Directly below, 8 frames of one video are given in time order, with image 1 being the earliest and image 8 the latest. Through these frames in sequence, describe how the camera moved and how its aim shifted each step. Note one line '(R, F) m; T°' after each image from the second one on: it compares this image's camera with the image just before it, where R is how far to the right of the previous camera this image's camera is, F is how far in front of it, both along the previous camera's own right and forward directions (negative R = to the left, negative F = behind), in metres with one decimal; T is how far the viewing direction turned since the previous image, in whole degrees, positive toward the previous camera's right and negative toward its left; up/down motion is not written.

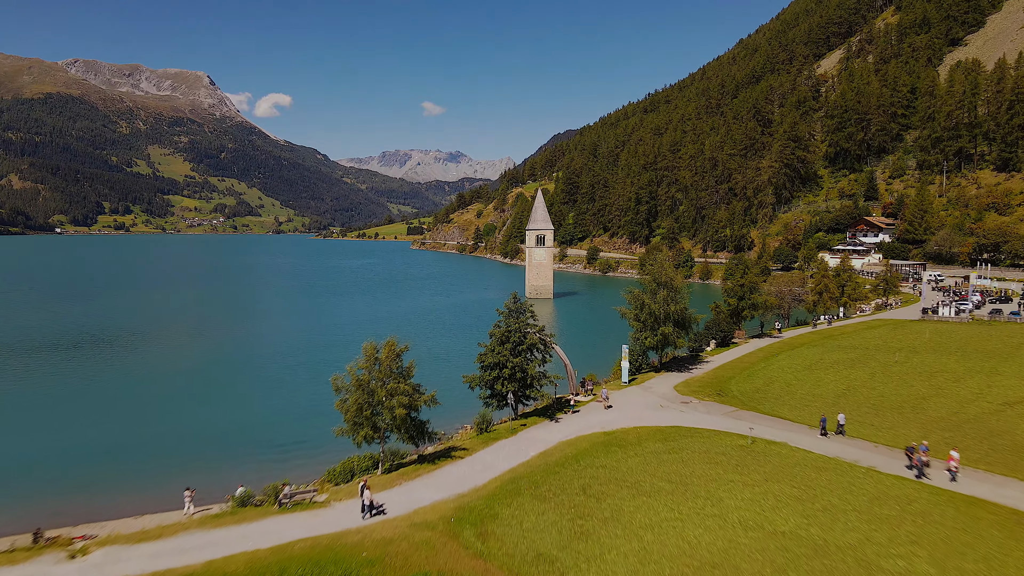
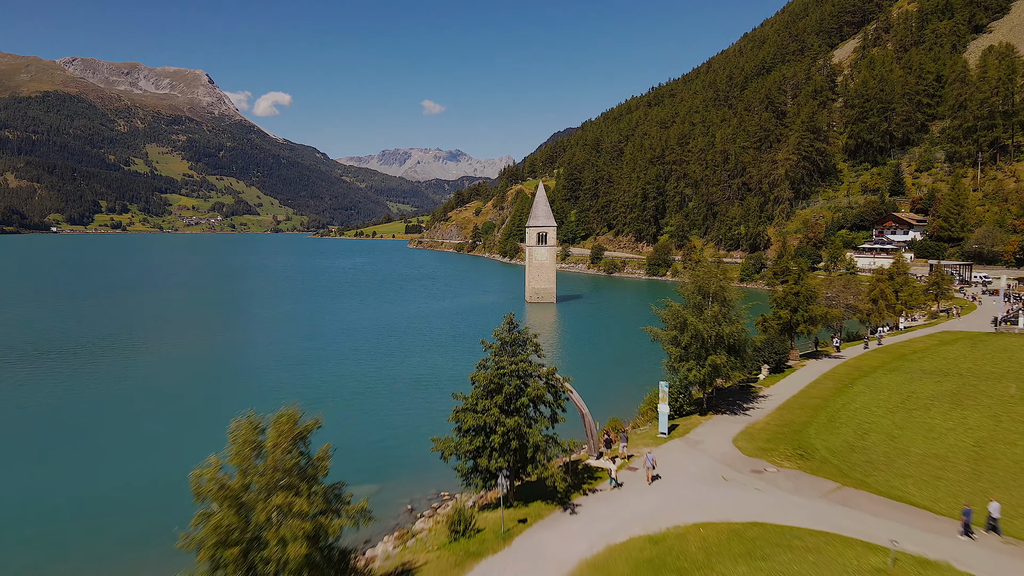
(+0.2, +7.1) m; 0°
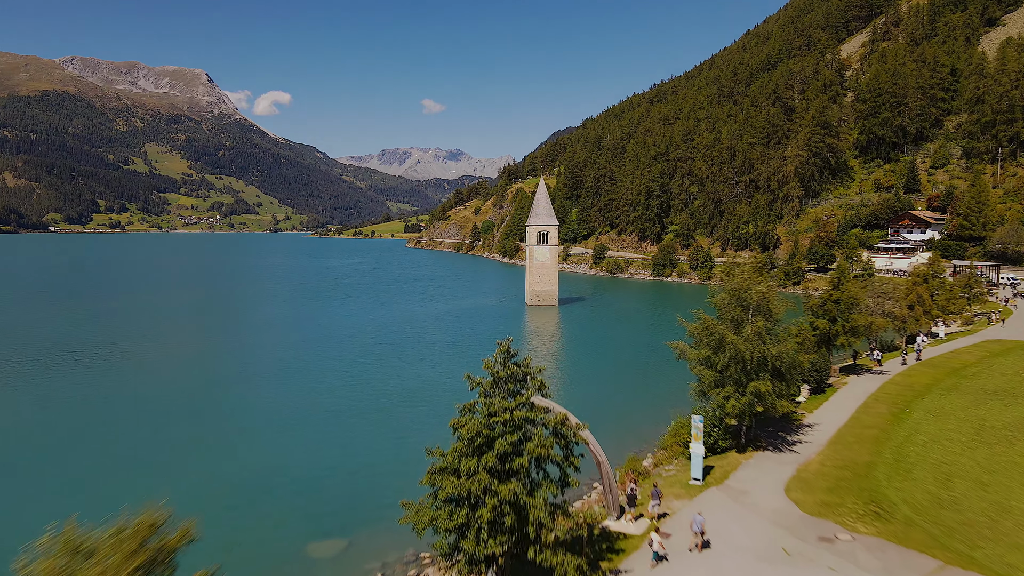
(+0.1, +3.6) m; 0°
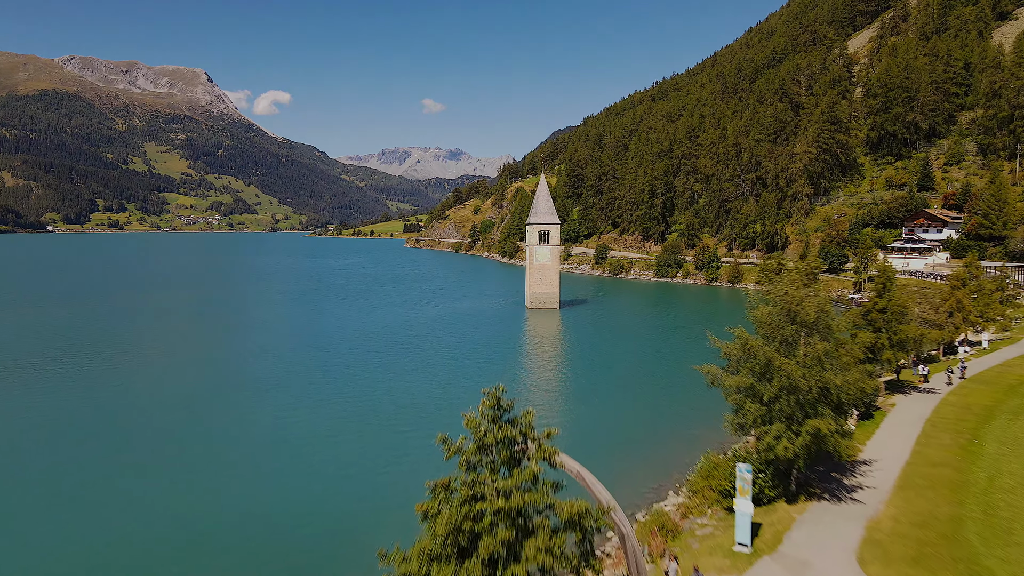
(+0.1, +3.2) m; 0°
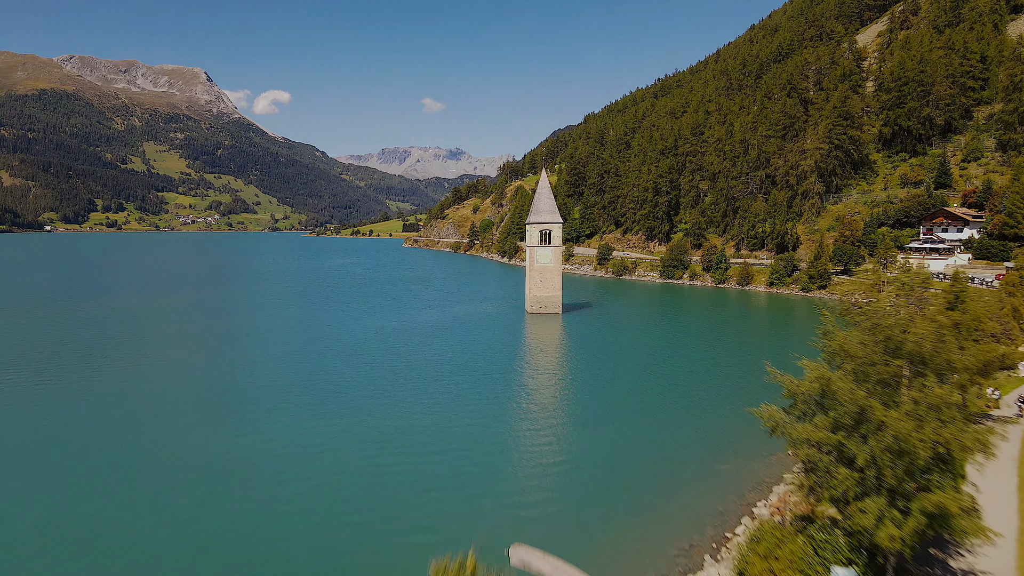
(+0.1, +3.6) m; 0°
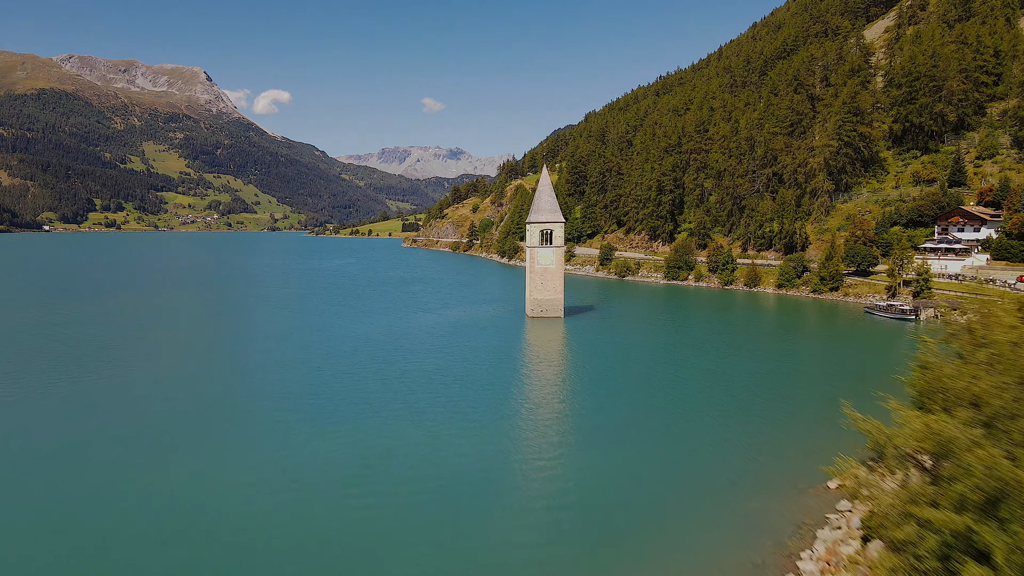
(+0.1, +2.7) m; 0°
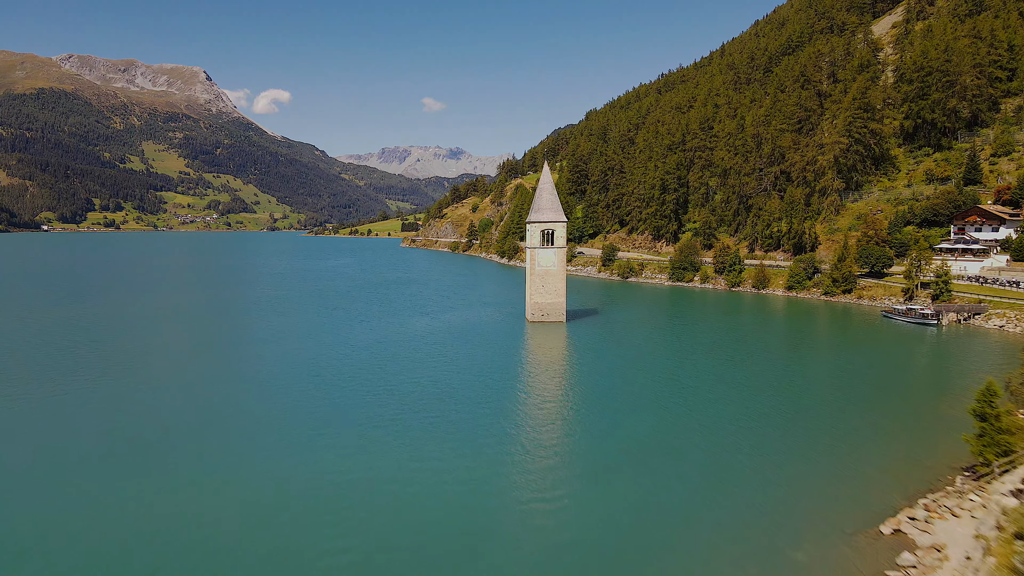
(+0.1, +2.7) m; 0°
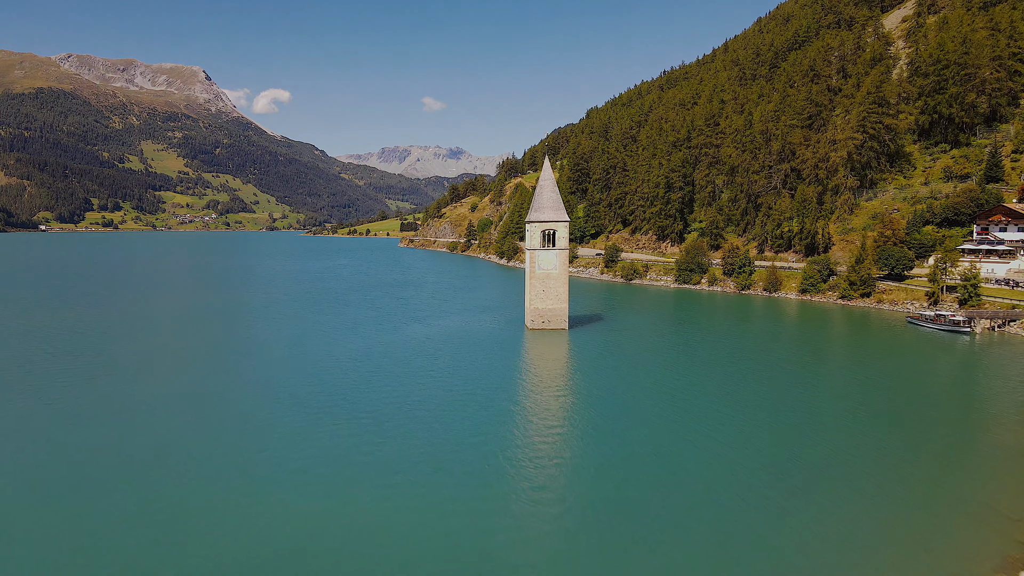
(+0.2, +3.7) m; 0°
